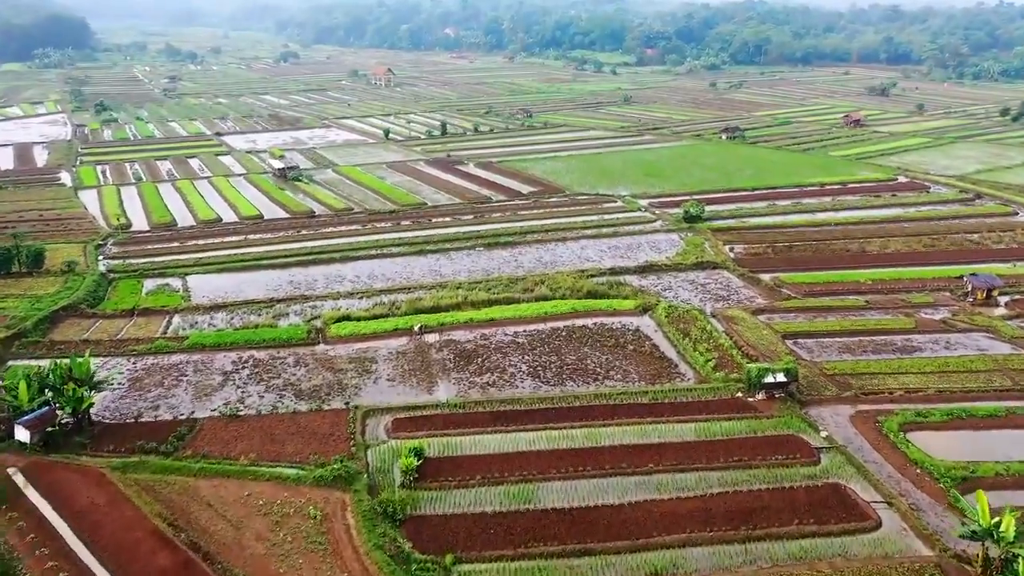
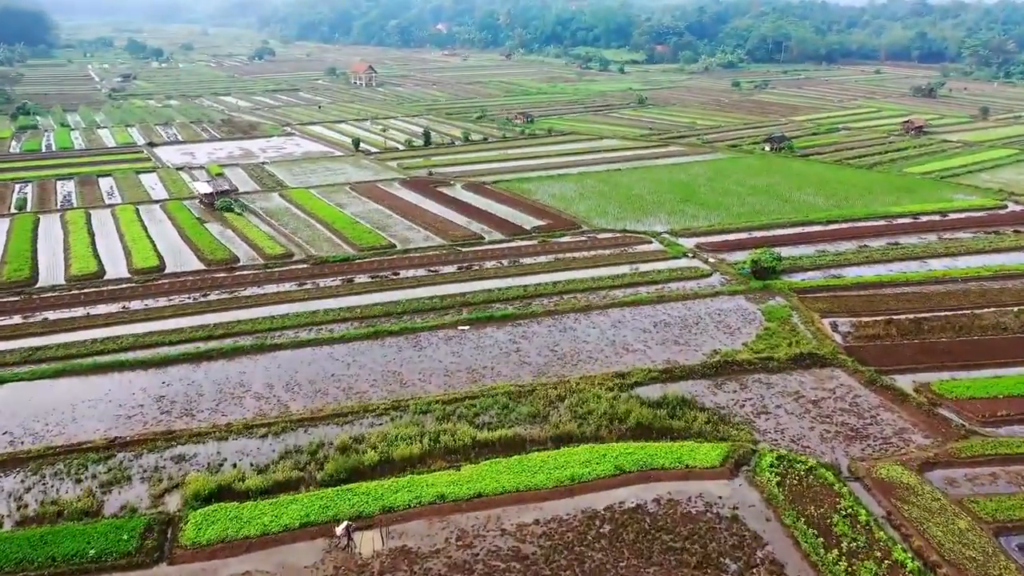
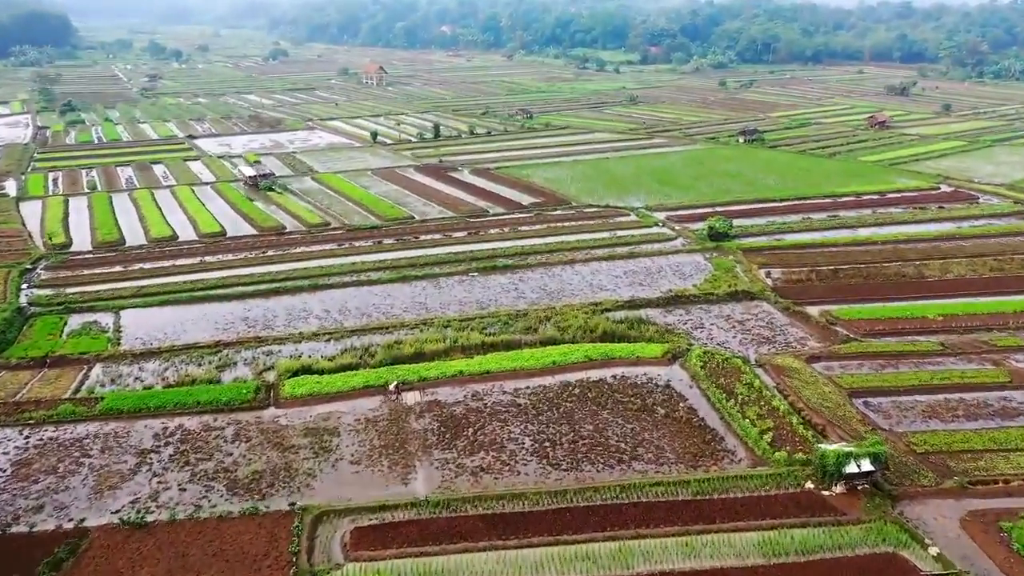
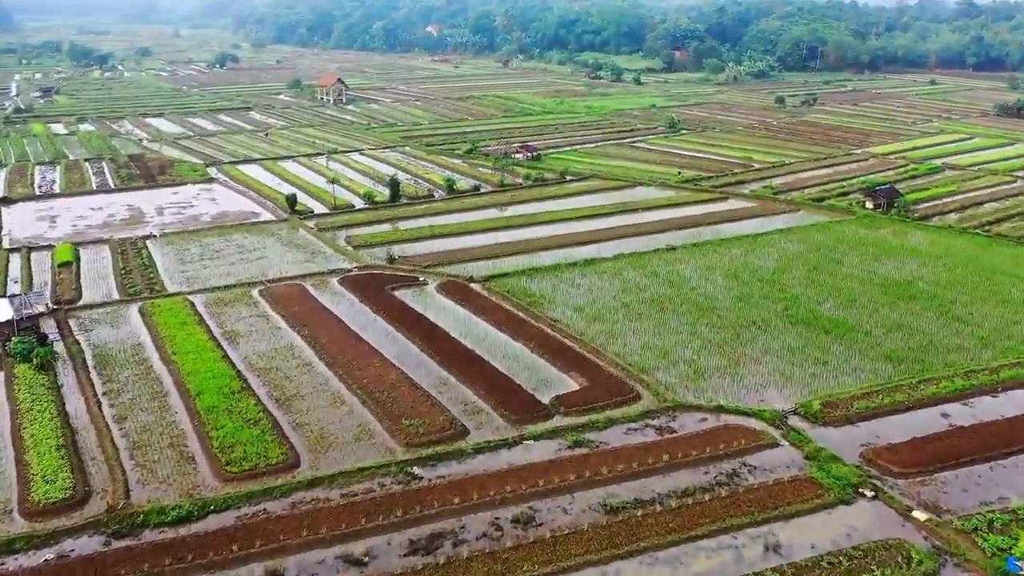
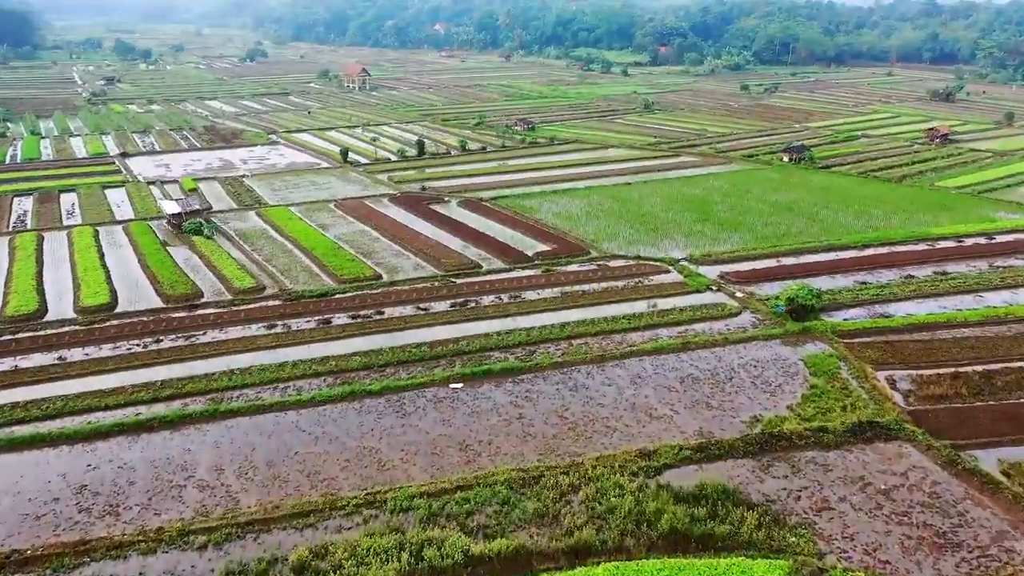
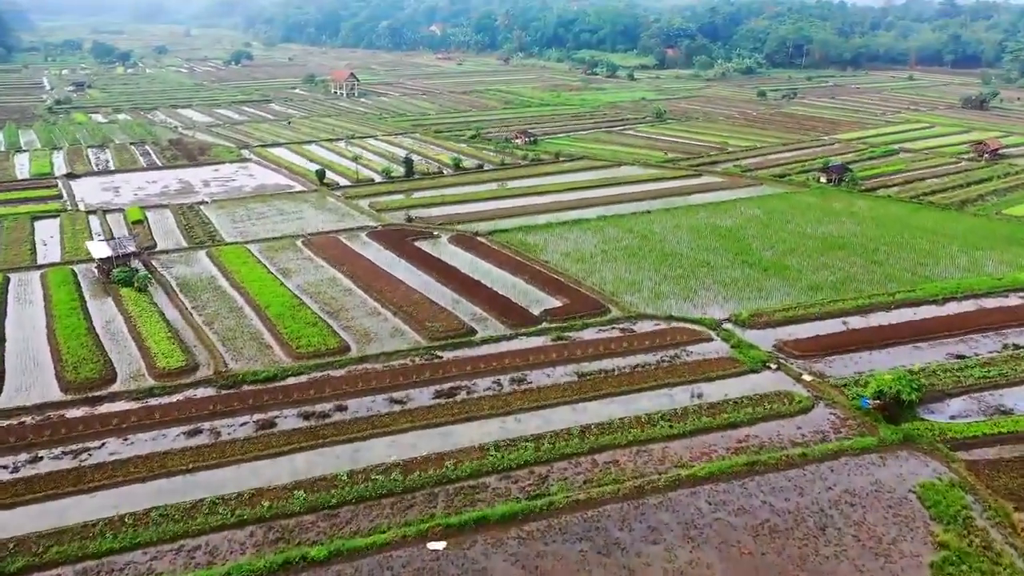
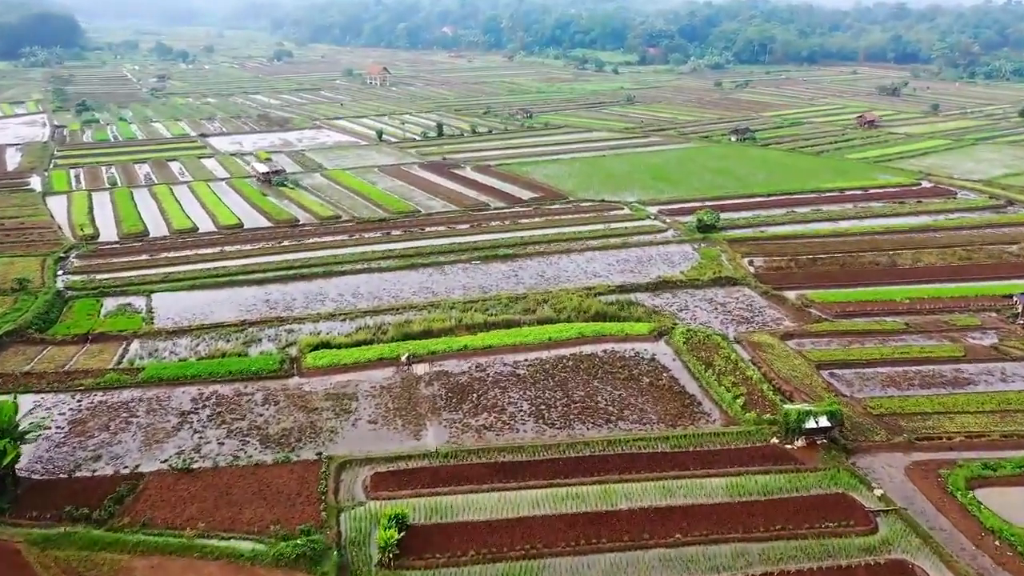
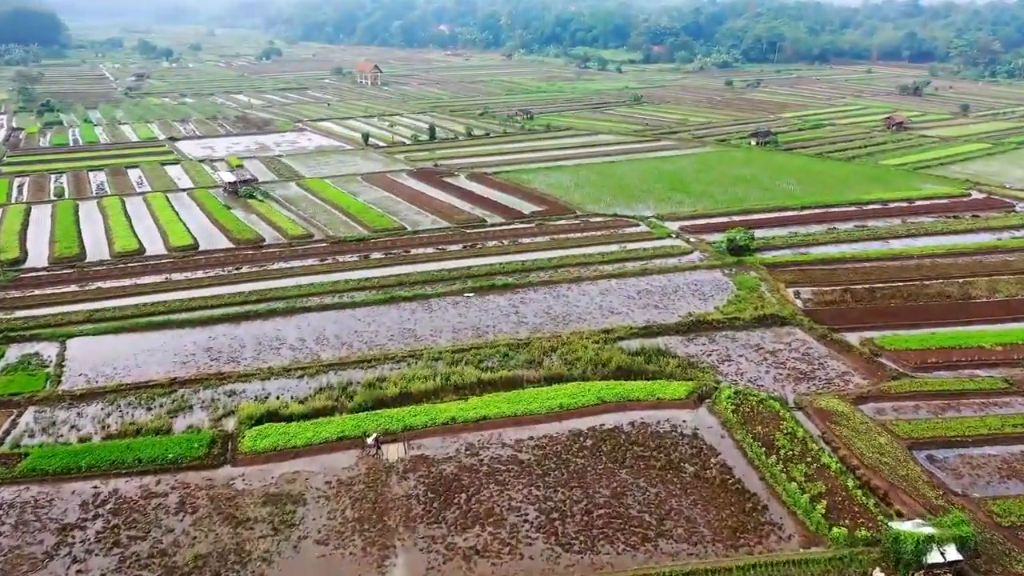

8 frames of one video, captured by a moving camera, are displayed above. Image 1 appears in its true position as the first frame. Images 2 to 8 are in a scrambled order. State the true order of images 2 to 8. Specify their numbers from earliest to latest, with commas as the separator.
7, 3, 8, 2, 5, 6, 4
